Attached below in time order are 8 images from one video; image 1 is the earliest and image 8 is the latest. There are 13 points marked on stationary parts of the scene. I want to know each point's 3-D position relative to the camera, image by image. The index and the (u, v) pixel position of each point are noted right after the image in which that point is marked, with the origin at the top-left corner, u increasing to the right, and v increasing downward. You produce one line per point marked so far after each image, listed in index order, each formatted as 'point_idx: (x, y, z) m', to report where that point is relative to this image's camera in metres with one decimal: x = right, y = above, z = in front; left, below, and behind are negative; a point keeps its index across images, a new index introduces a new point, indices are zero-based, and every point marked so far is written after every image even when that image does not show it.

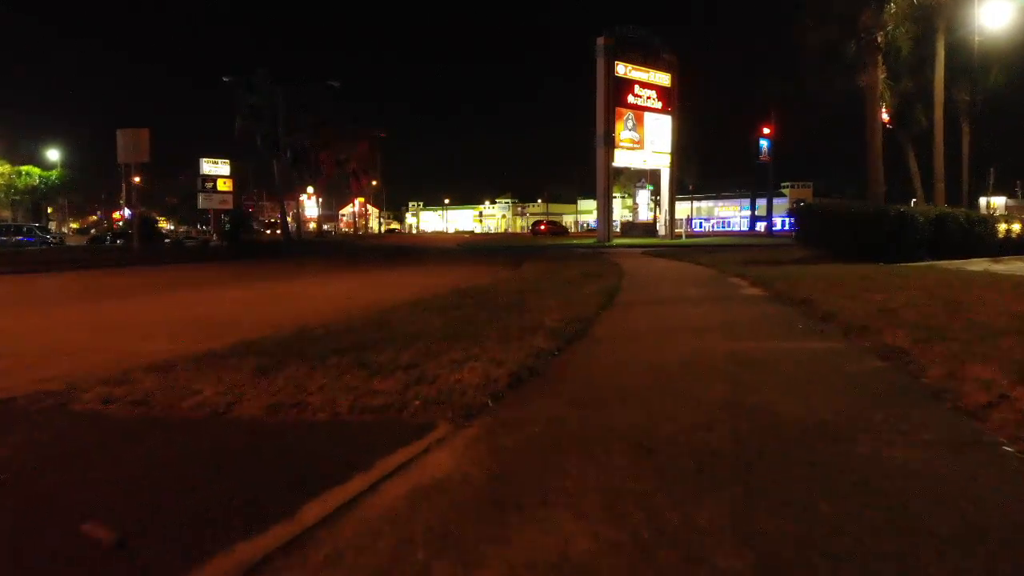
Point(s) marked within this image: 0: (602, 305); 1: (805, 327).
0: (+2.1, -0.4, +19.0) m
1: (+5.0, -0.7, +14.0) m
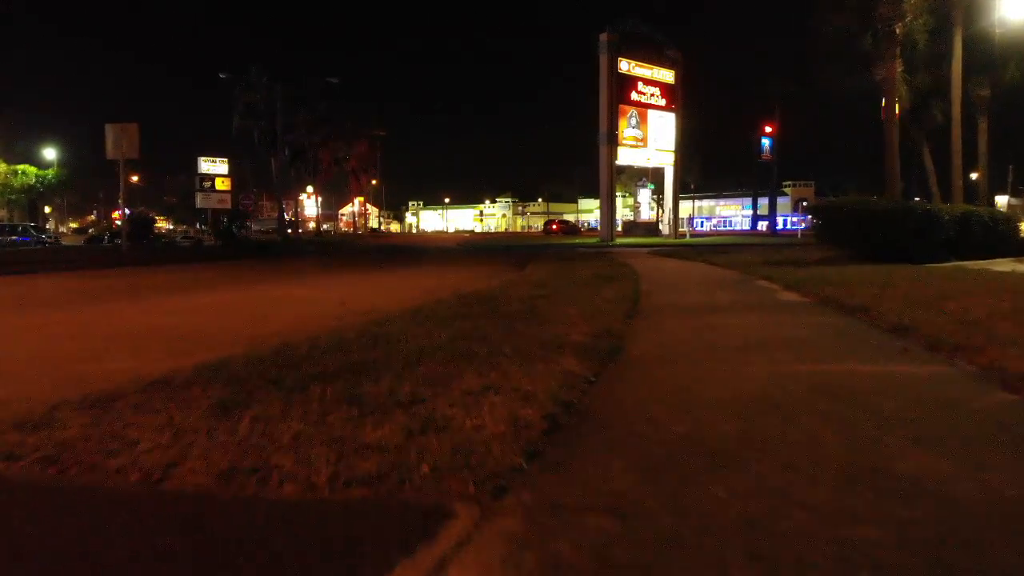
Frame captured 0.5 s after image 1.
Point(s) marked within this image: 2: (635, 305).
0: (+2.4, -0.5, +16.9) m
1: (+5.3, -0.8, +11.8) m
2: (+2.9, -0.3, +18.9) m
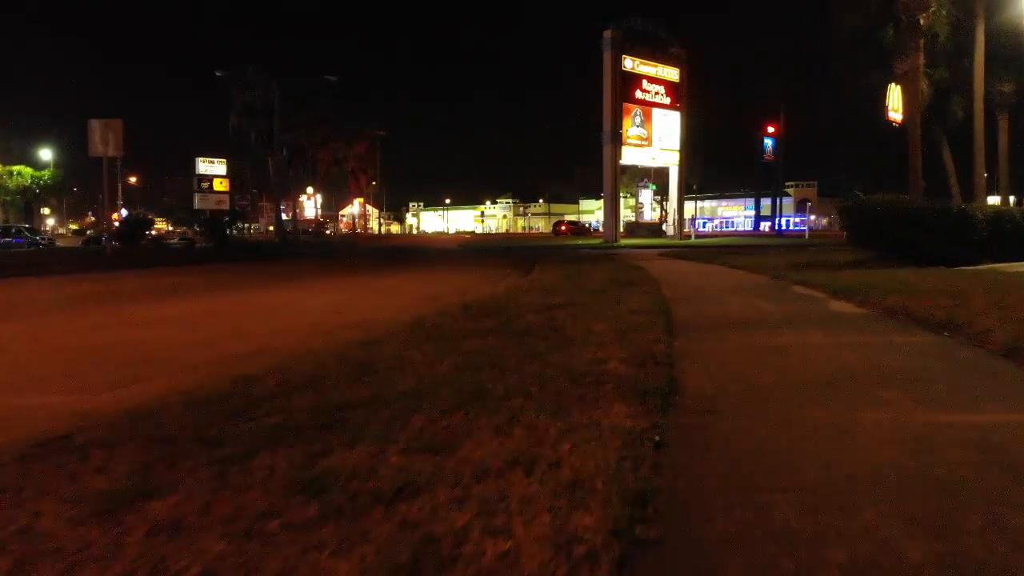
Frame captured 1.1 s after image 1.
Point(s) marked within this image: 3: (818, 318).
0: (+2.7, -0.7, +14.3) m
1: (+5.6, -1.0, +9.2) m
2: (+3.2, -0.5, +16.3) m
3: (+5.9, -0.5, +15.6) m
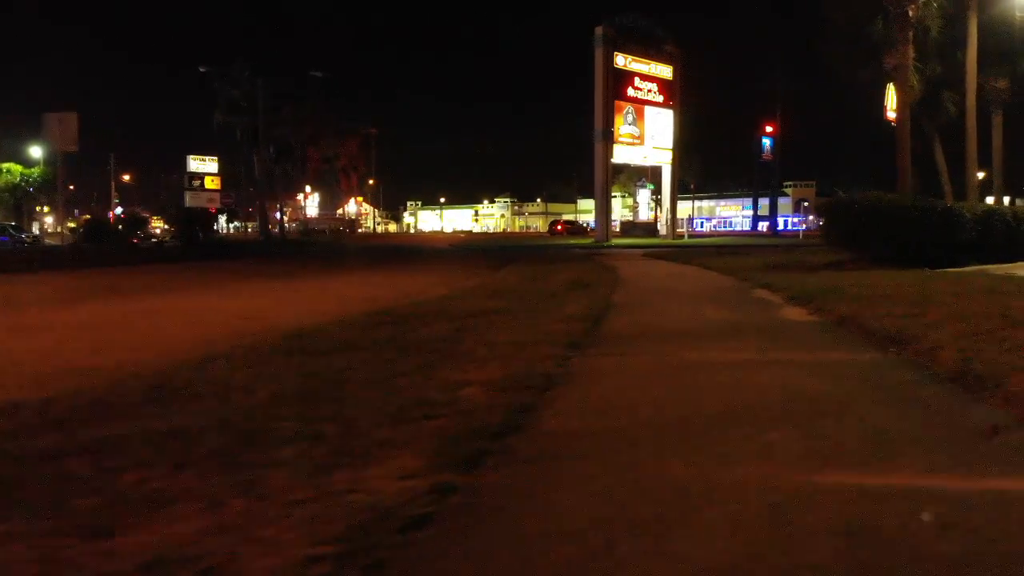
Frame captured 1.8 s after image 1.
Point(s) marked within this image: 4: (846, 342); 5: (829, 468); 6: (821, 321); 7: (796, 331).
0: (+1.0, -0.8, +12.4) m
1: (+3.9, -1.1, +7.4) m
2: (+1.5, -0.6, +14.5) m
3: (+4.2, -0.6, +13.7) m
4: (+4.6, -0.7, +11.1) m
5: (+2.2, -1.2, +5.4) m
6: (+5.3, -0.6, +13.7) m
7: (+4.5, -0.7, +12.8) m
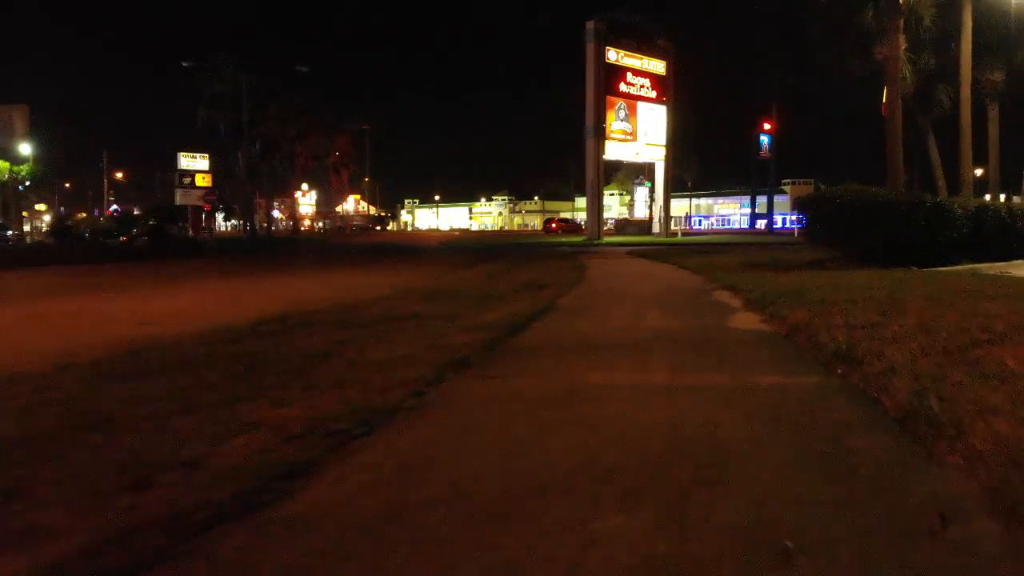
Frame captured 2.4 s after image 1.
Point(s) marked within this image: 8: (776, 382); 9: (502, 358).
0: (-0.5, -0.8, +10.4) m
1: (+2.4, -1.2, +5.3) m
2: (0.0, -0.7, +12.4) m
3: (+2.7, -0.7, +11.7) m
4: (+3.1, -0.8, +9.0) m
5: (+0.7, -1.3, +3.4) m
6: (+3.8, -0.6, +11.6) m
7: (+3.0, -0.7, +10.7) m
8: (+2.6, -0.9, +7.8) m
9: (-0.1, -0.9, +10.0) m
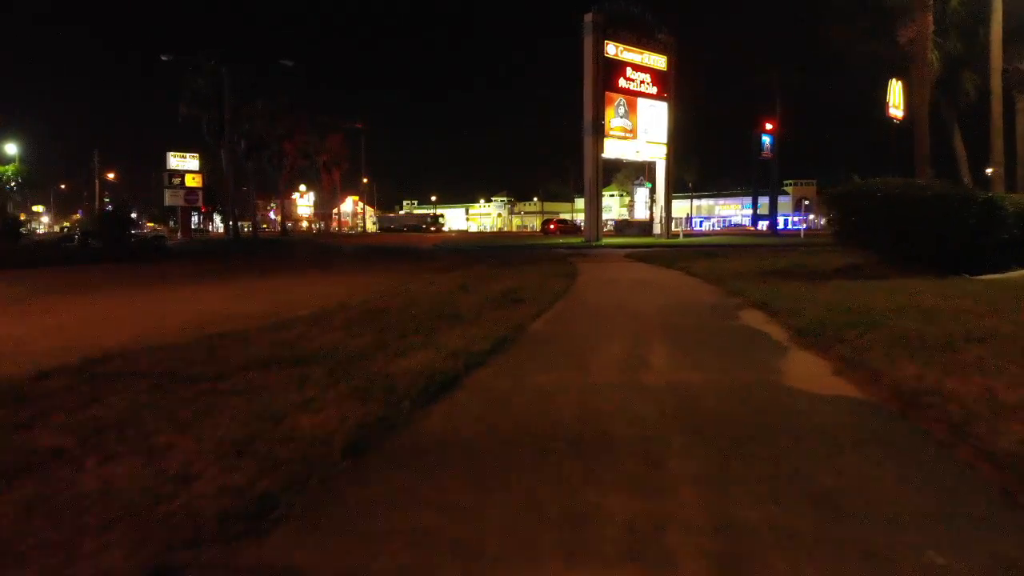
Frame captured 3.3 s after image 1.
0: (-1.3, -1.2, +5.5) m
1: (+1.6, -1.5, +0.5) m
2: (-0.8, -1.0, +7.5) m
3: (+1.9, -1.0, +6.8) m
4: (+2.3, -1.1, +4.2) m
5: (-0.1, -1.6, -1.5) m
6: (+3.0, -1.0, +6.8) m
7: (+2.2, -1.1, +5.9) m
8: (+1.8, -1.2, +2.9) m
9: (-0.9, -1.2, +5.2) m
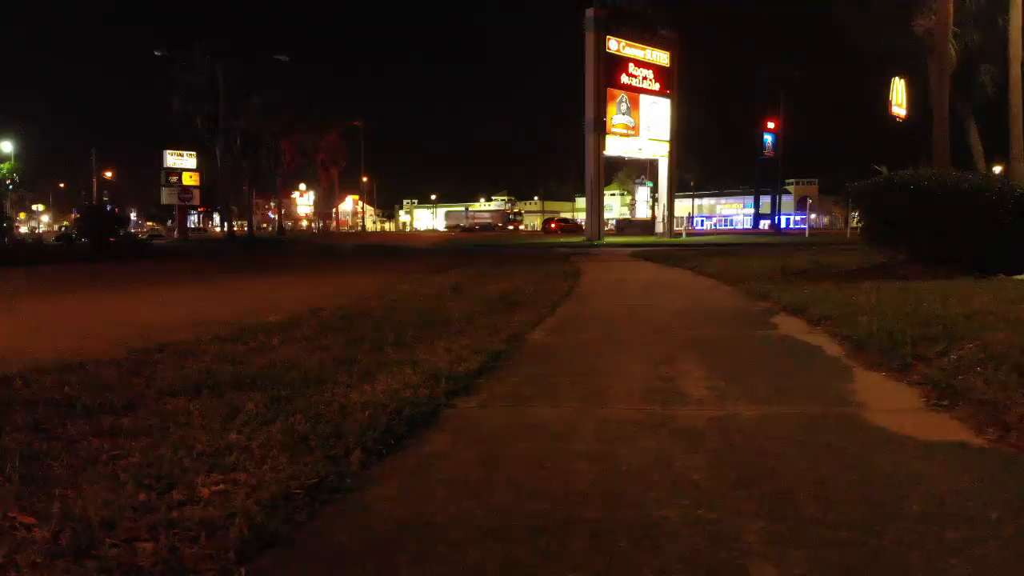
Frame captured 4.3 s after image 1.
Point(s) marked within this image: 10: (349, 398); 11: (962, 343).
0: (-1.3, -1.2, +3.5) m
1: (+1.6, -1.5, -1.5) m
2: (-0.8, -1.0, +5.6) m
3: (+1.9, -1.1, +4.8) m
4: (+2.3, -1.2, +2.2) m
5: (-0.1, -1.7, -3.5) m
6: (+3.0, -1.0, +4.8) m
7: (+2.2, -1.1, +3.9) m
8: (+1.8, -1.3, +1.0) m
9: (-0.9, -1.2, +3.2) m
10: (-1.4, -1.0, +6.4) m
11: (+4.6, -0.6, +7.9) m
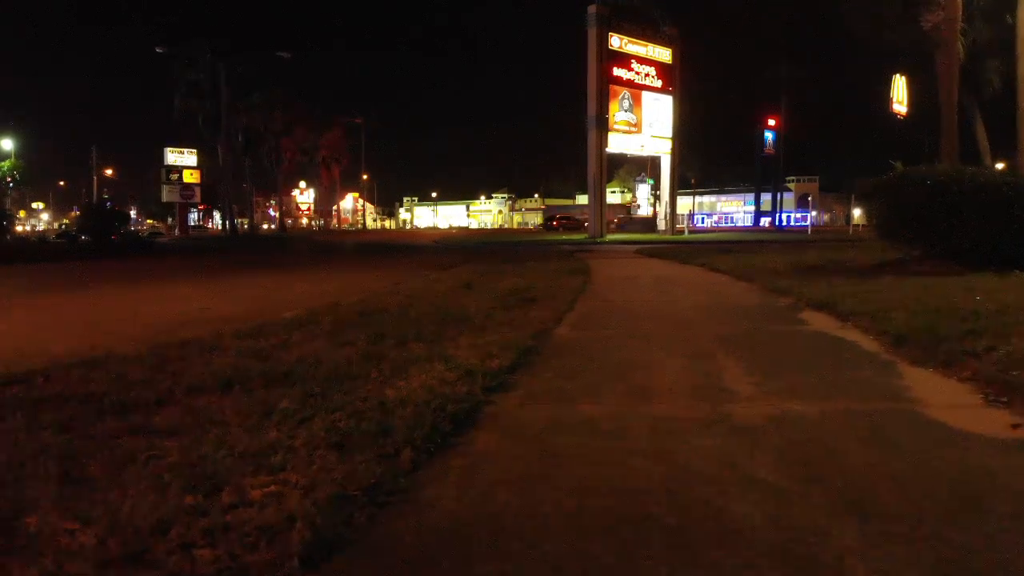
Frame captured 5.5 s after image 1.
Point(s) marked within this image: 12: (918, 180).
0: (-1.0, -1.2, +3.3) m
1: (+1.9, -1.5, -1.7) m
2: (-0.5, -1.0, +5.4) m
3: (+2.2, -1.0, +4.6) m
4: (+2.6, -1.1, +2.0) m
5: (+0.2, -1.7, -3.7) m
6: (+3.3, -1.0, +4.6) m
7: (+2.5, -1.1, +3.7) m
8: (+2.1, -1.3, +0.8) m
9: (-0.6, -1.2, +3.0) m
10: (-1.0, -0.9, +6.2) m
11: (+4.9, -0.5, +7.6) m
12: (+10.8, +2.9, +21.4) m
